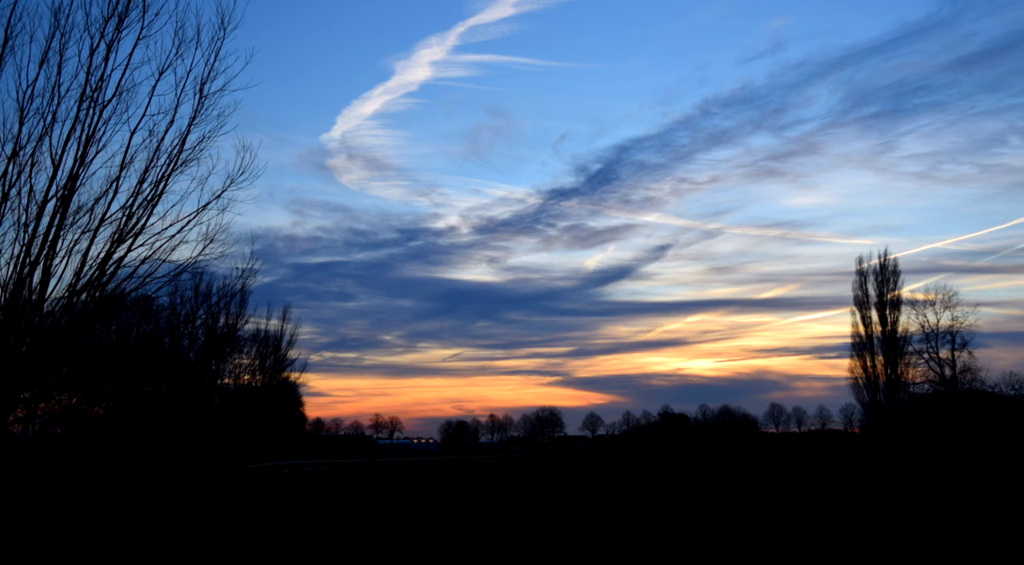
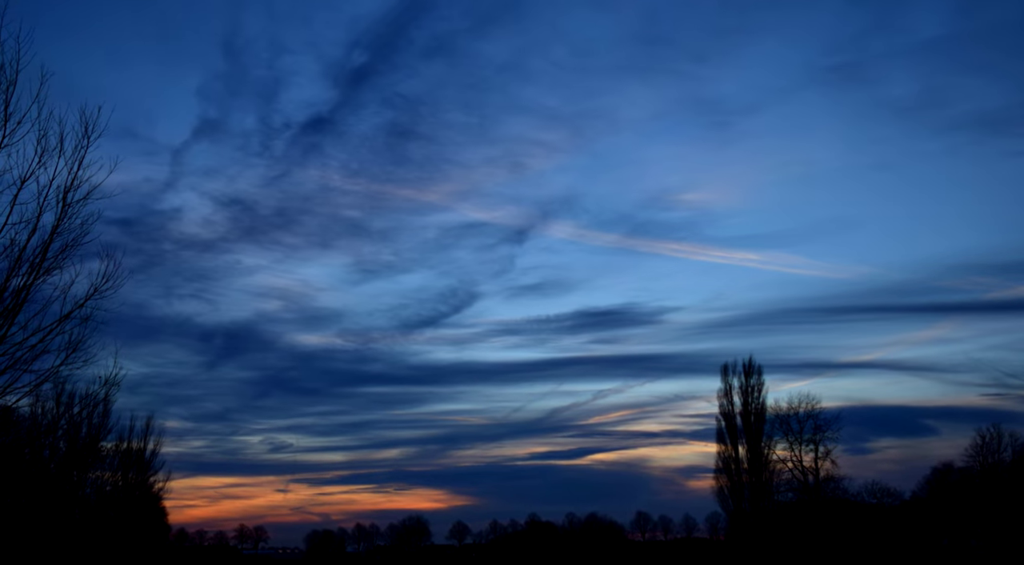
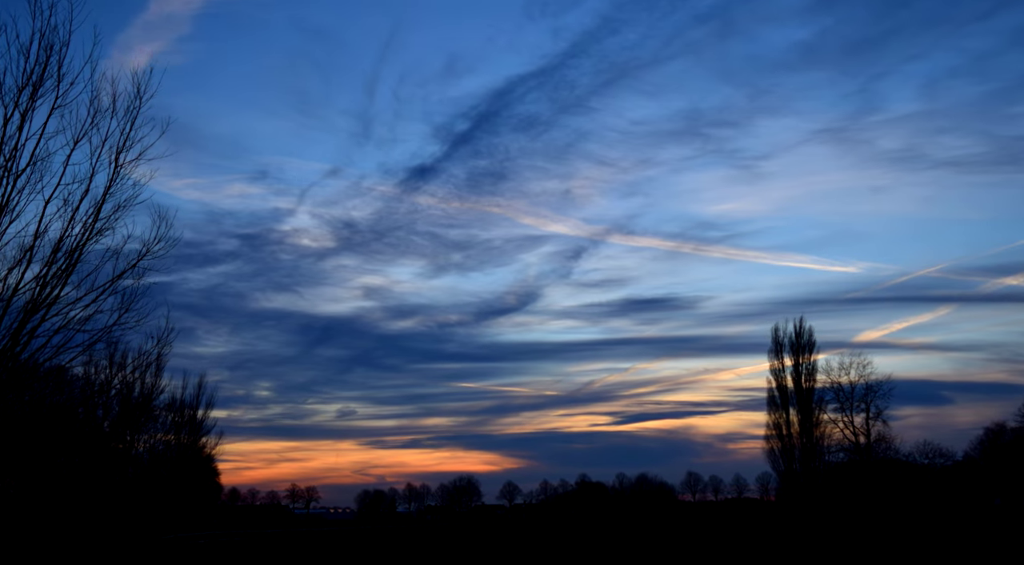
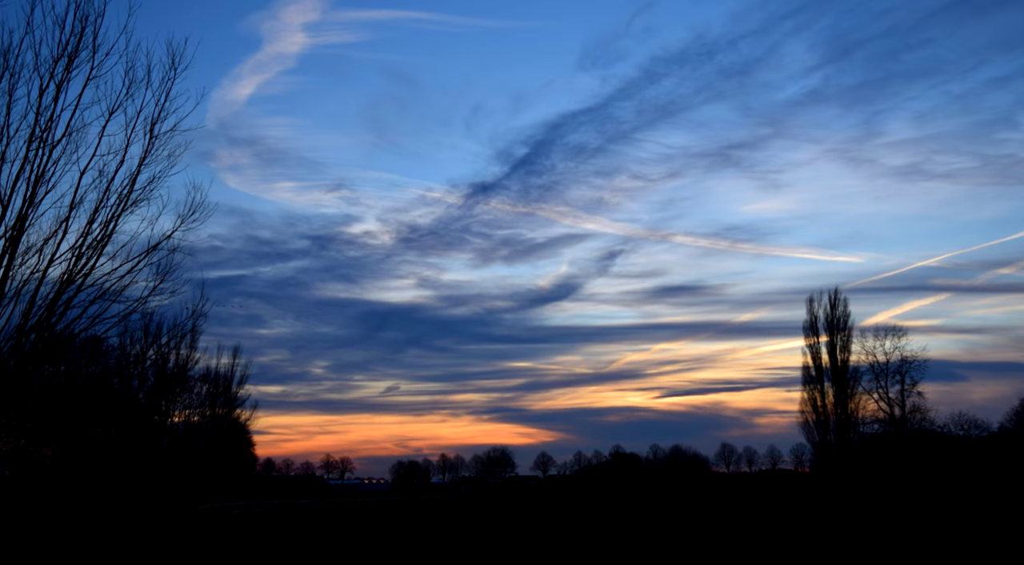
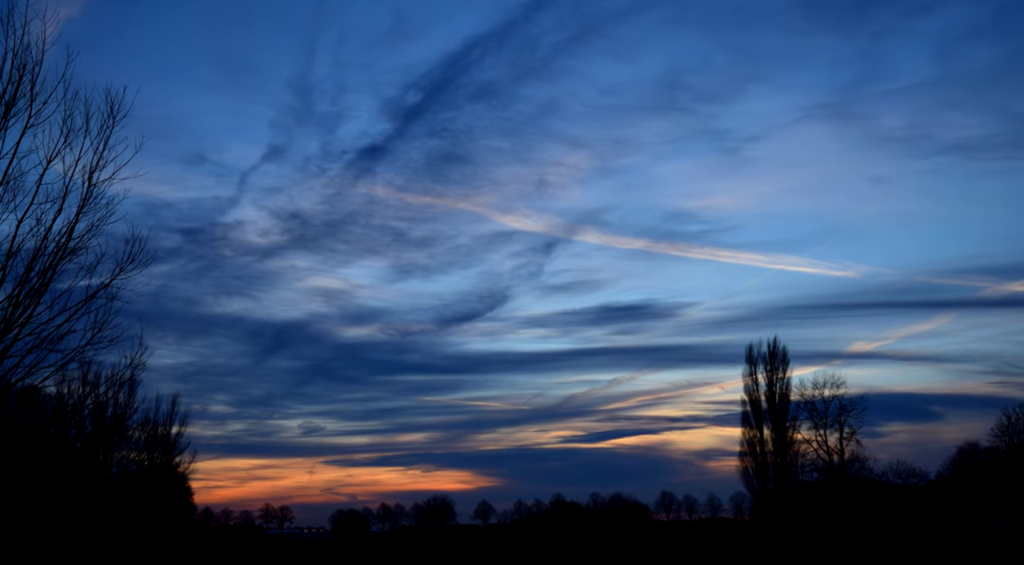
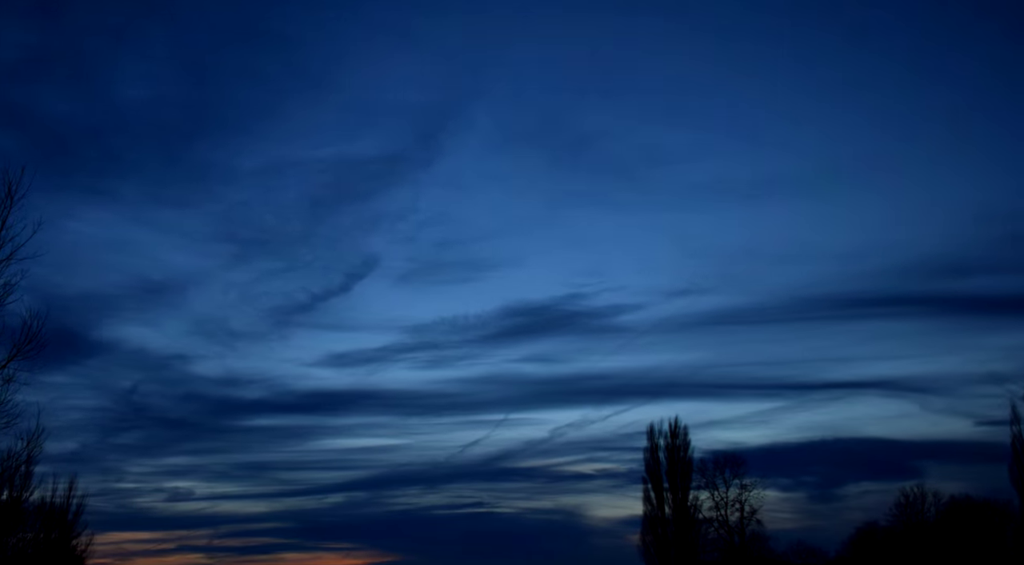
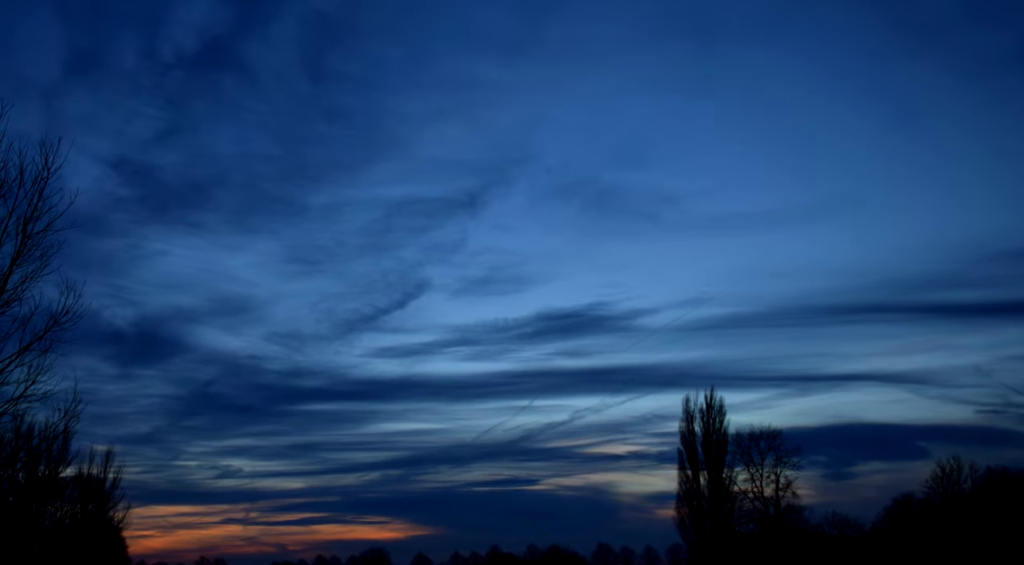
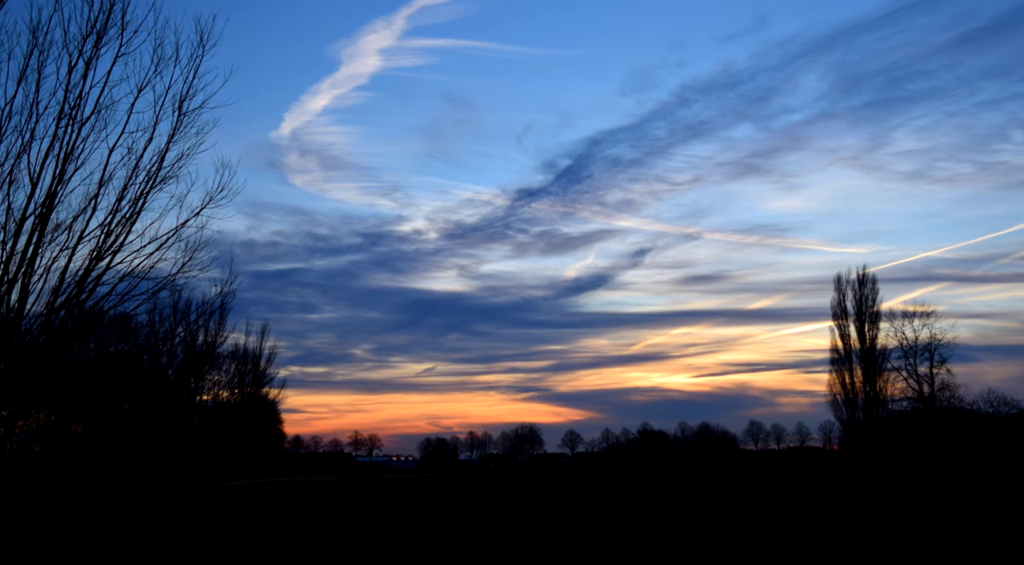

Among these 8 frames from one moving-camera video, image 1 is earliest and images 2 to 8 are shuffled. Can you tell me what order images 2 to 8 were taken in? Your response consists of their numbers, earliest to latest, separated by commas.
8, 4, 3, 5, 2, 7, 6
